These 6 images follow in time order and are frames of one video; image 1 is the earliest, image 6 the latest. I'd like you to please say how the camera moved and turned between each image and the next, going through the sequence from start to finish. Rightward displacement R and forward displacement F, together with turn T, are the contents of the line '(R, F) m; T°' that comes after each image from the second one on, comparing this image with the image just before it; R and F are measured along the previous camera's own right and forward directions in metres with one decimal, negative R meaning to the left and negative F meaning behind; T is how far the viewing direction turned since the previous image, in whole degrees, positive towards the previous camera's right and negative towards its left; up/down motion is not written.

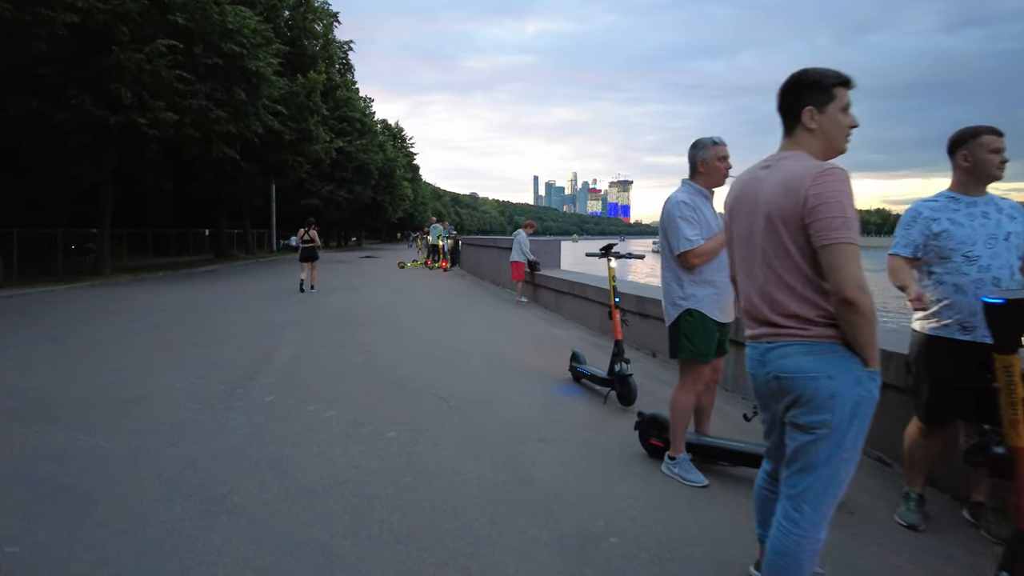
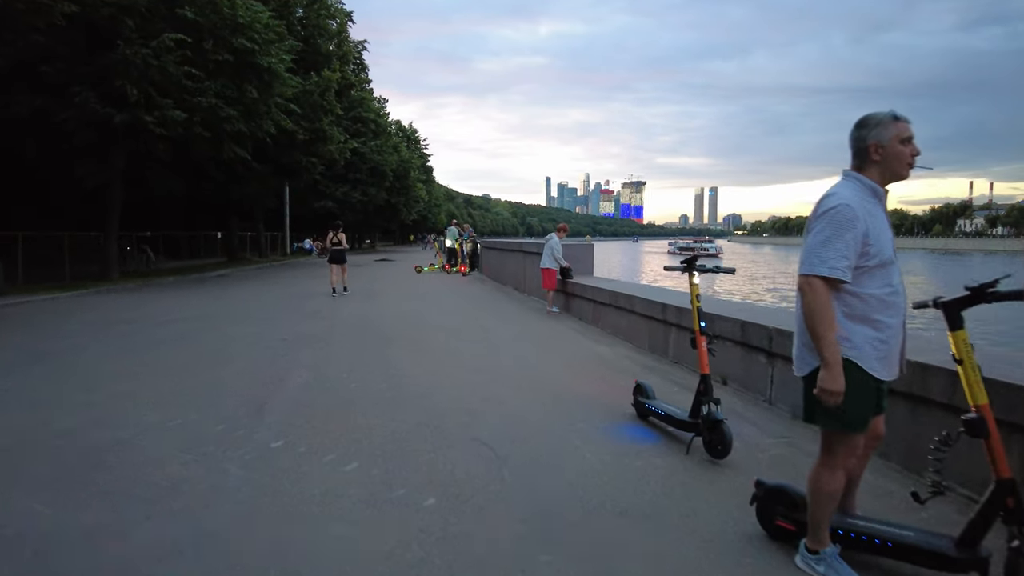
(-0.4, +1.1) m; -1°
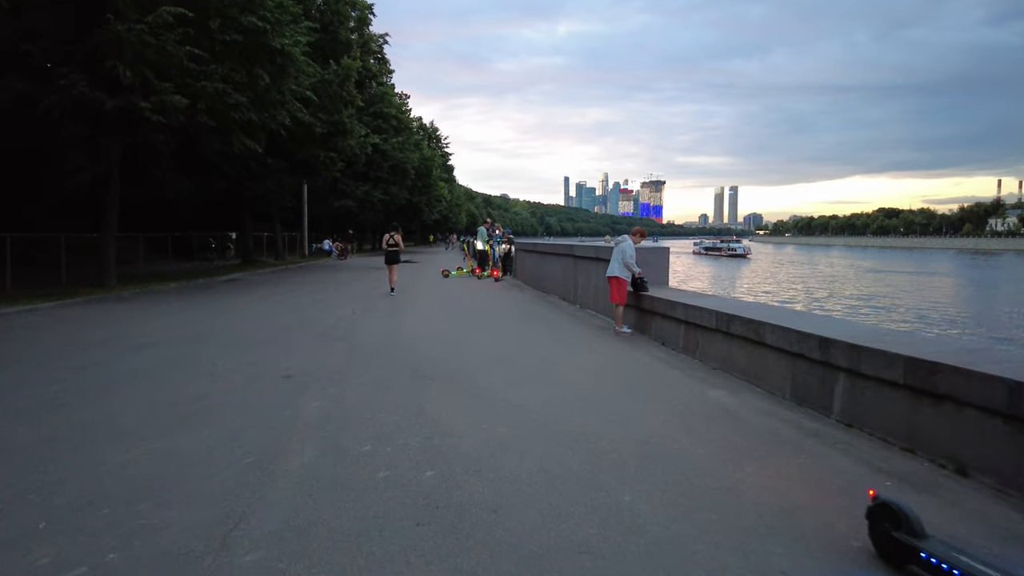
(-0.7, +2.5) m; -2°
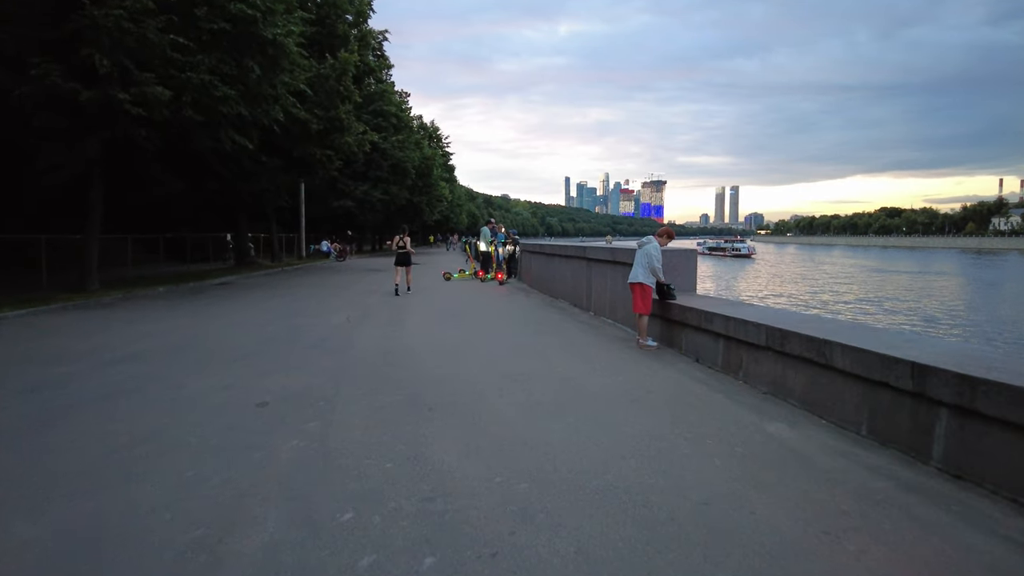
(-0.1, +1.2) m; 0°
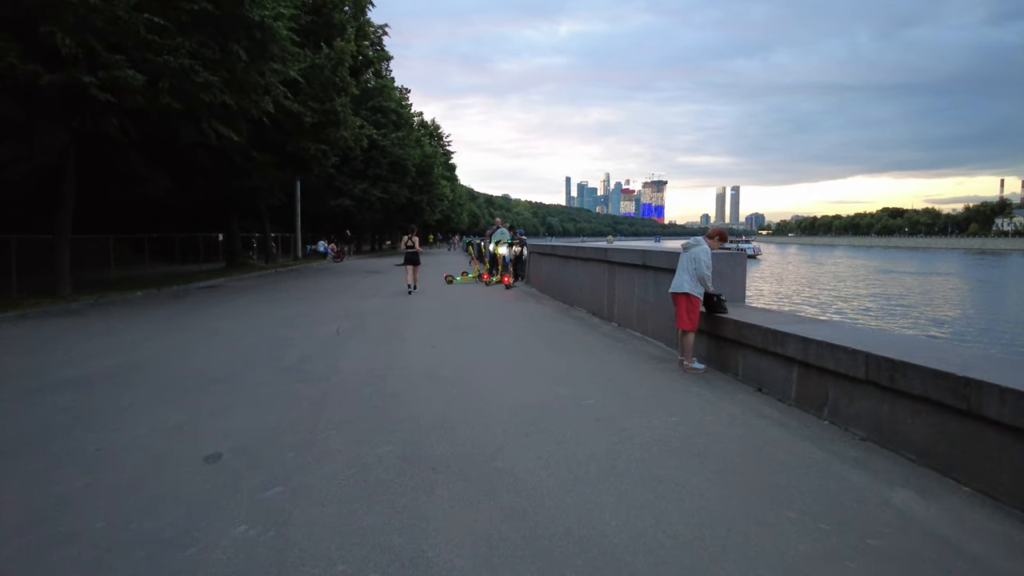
(-0.2, +1.6) m; 0°
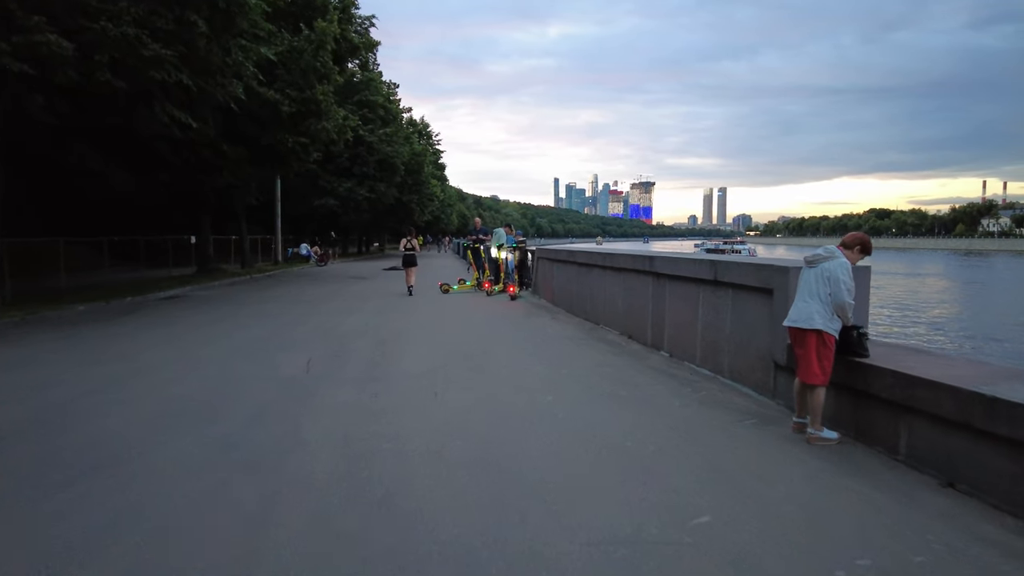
(-0.5, +2.5) m; +1°
